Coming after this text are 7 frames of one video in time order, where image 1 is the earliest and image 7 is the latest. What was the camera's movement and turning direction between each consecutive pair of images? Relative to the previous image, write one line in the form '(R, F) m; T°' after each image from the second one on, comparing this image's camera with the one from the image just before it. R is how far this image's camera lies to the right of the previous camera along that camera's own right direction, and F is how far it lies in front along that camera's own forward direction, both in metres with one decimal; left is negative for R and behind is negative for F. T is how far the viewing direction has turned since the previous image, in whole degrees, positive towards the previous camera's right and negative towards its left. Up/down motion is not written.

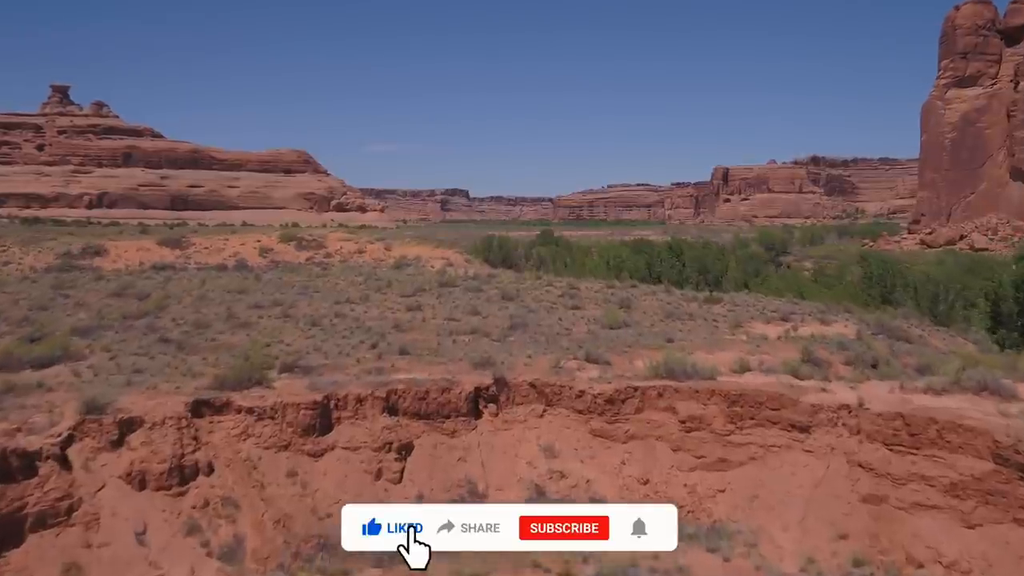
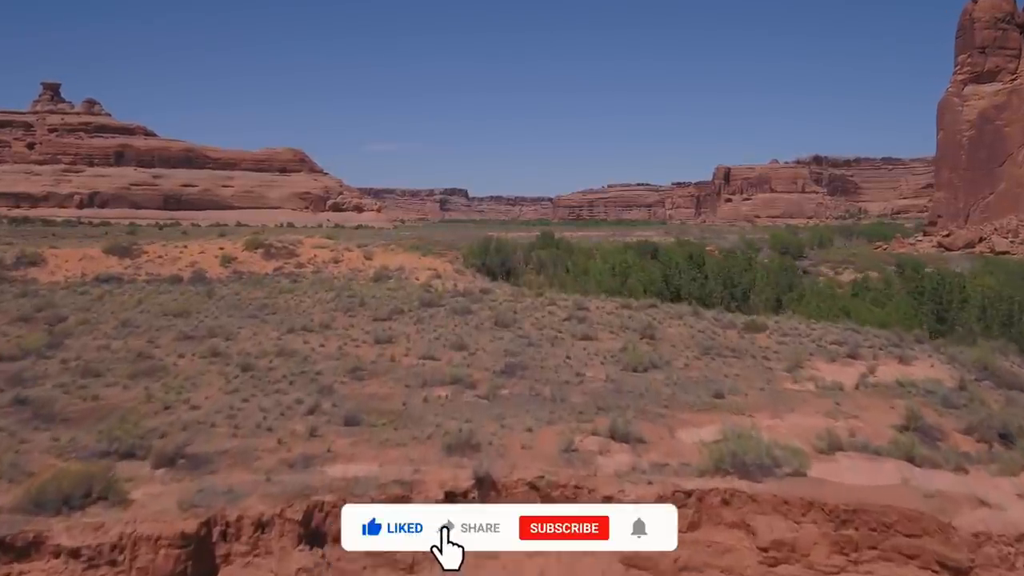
(0.0, +1.8) m; 0°
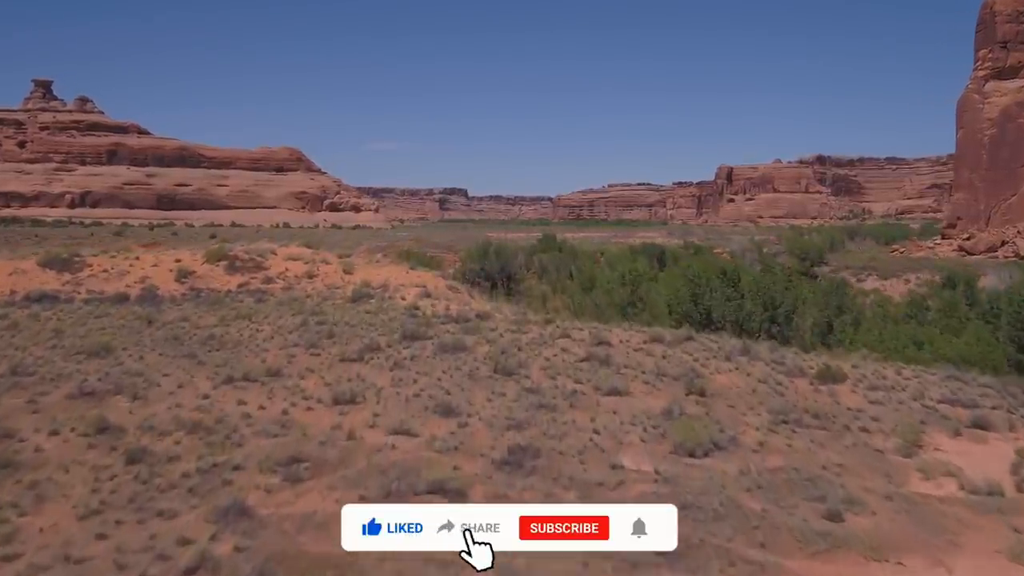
(0.0, +1.8) m; 0°
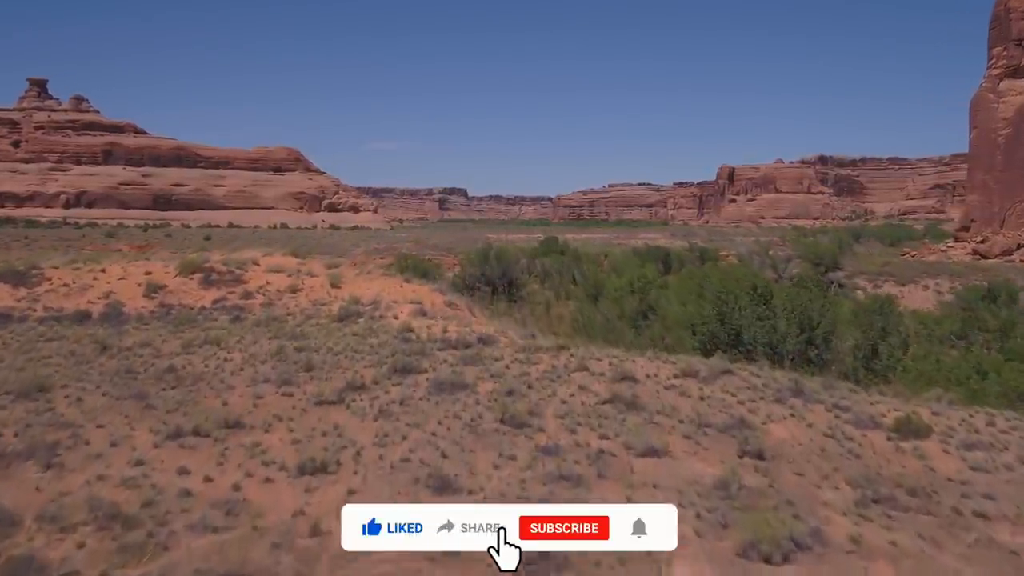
(0.0, +1.1) m; 0°
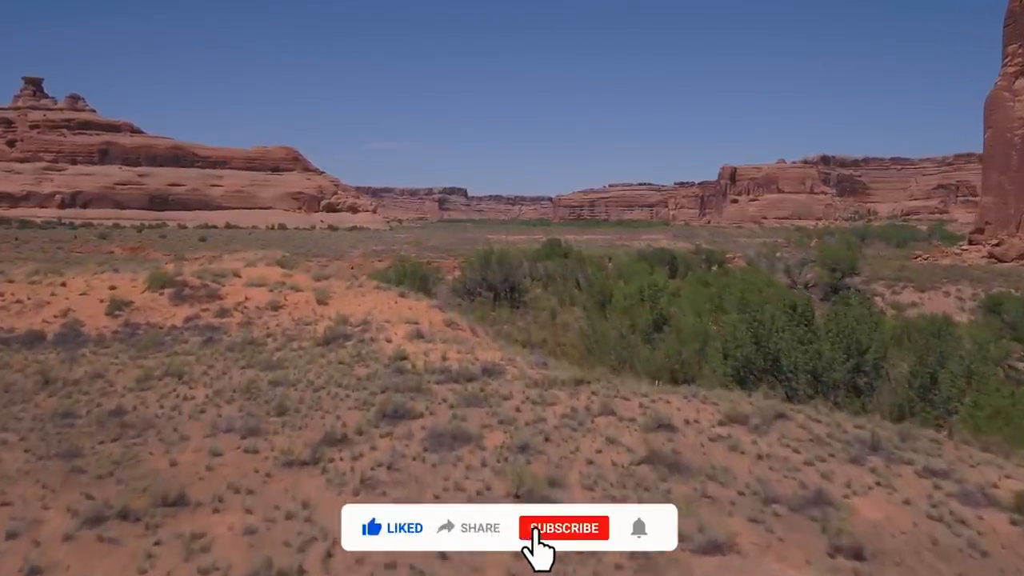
(0.0, +1.1) m; 0°
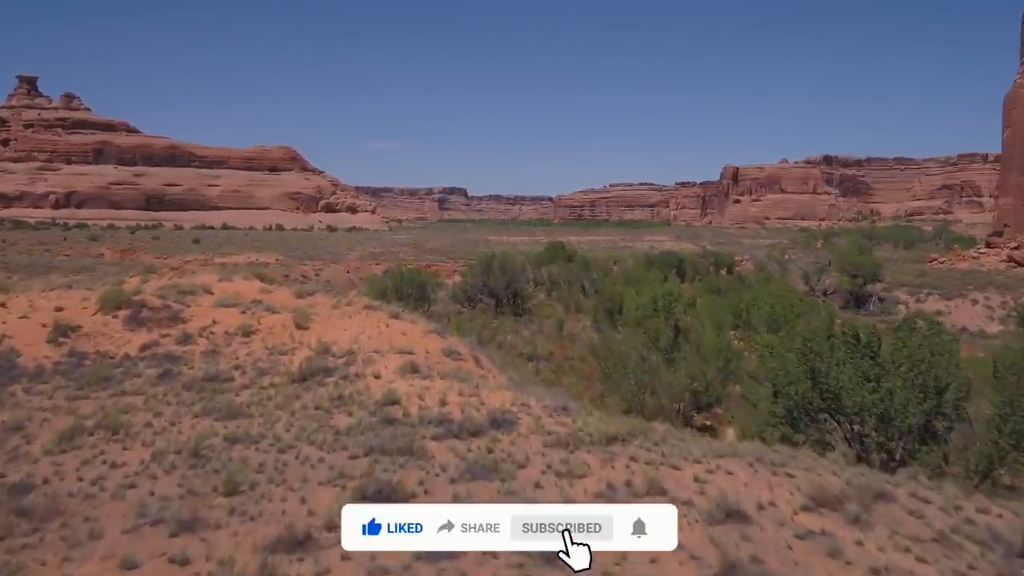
(-0.1, +1.3) m; 0°
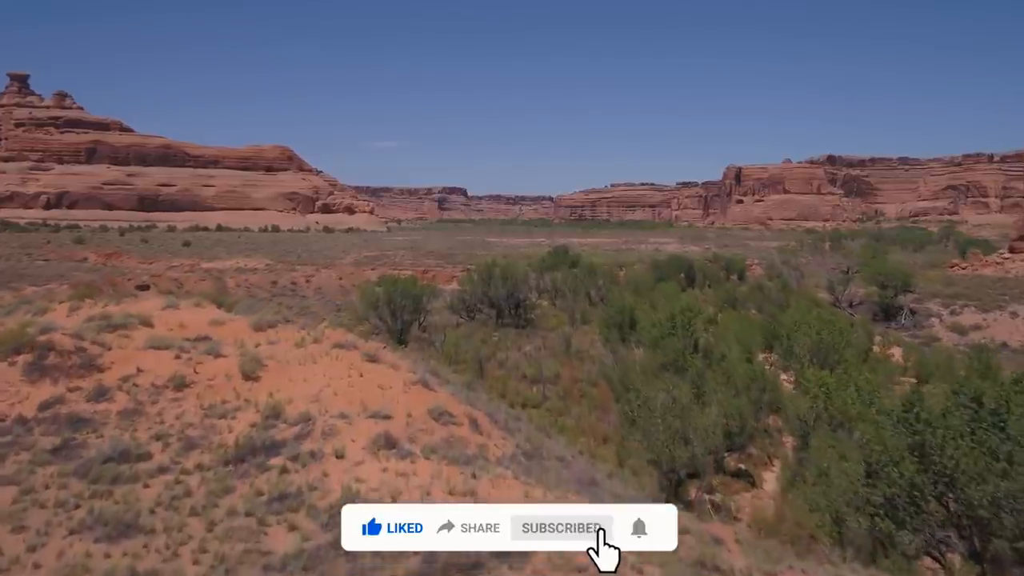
(0.0, +1.7) m; 0°
